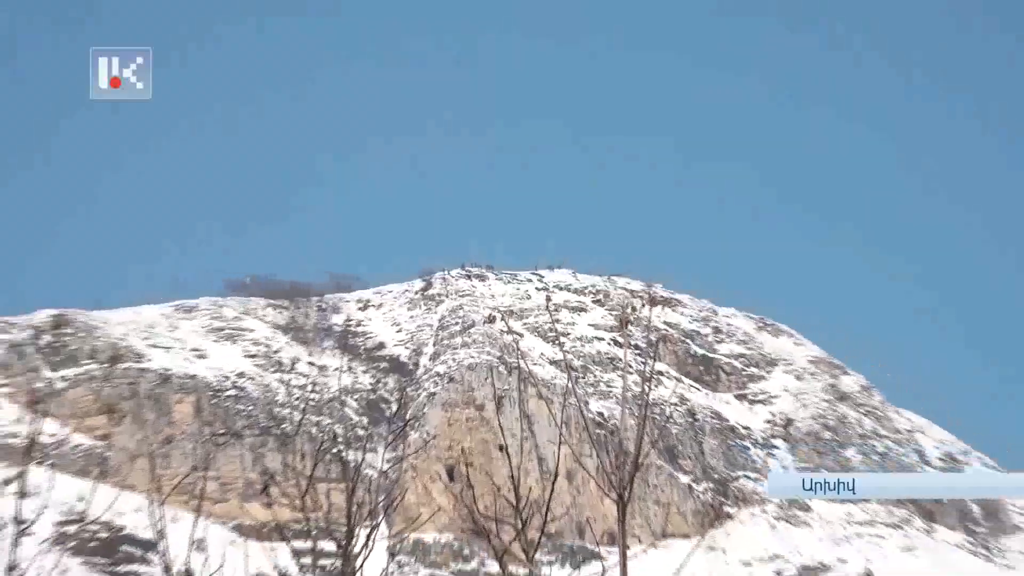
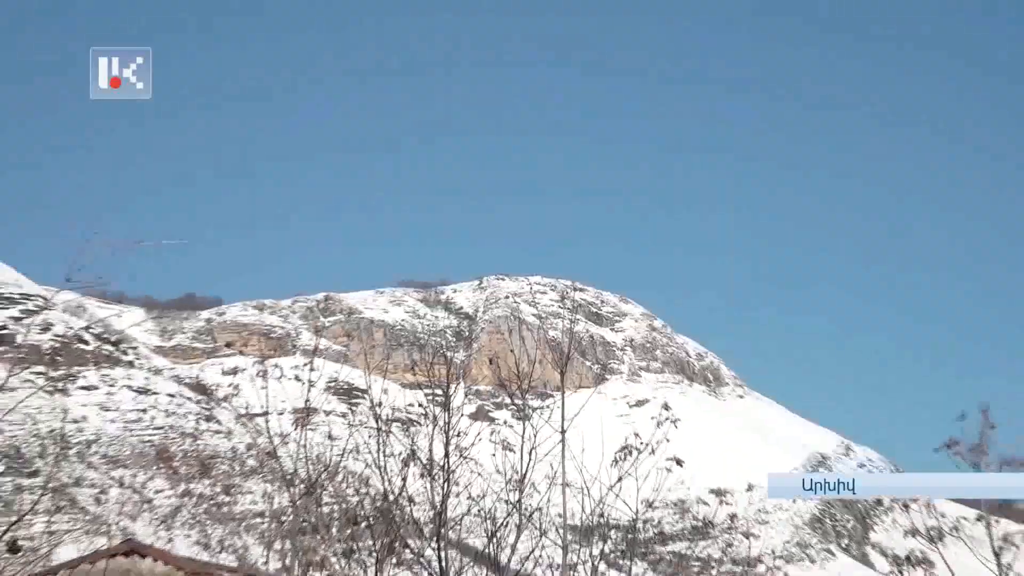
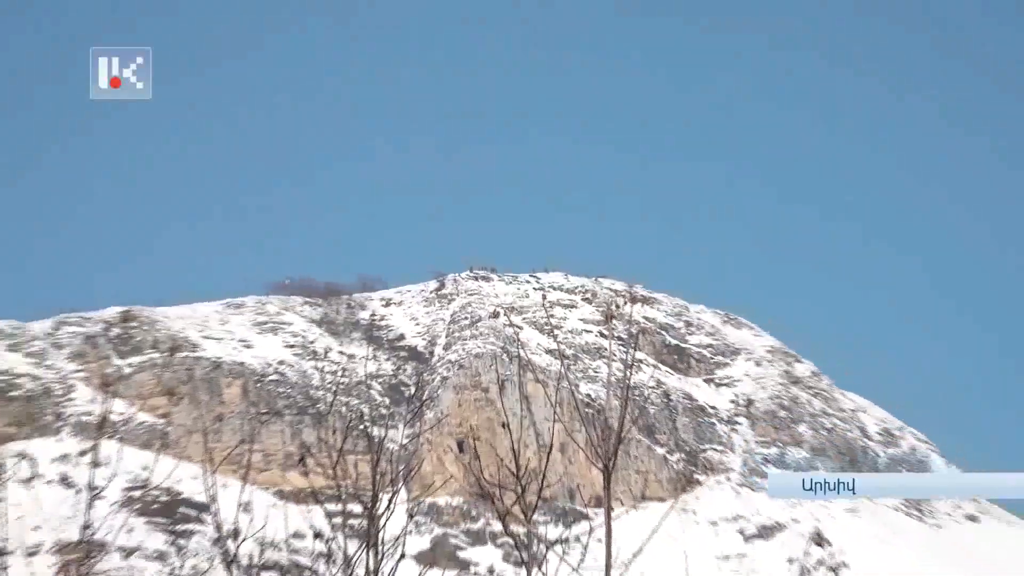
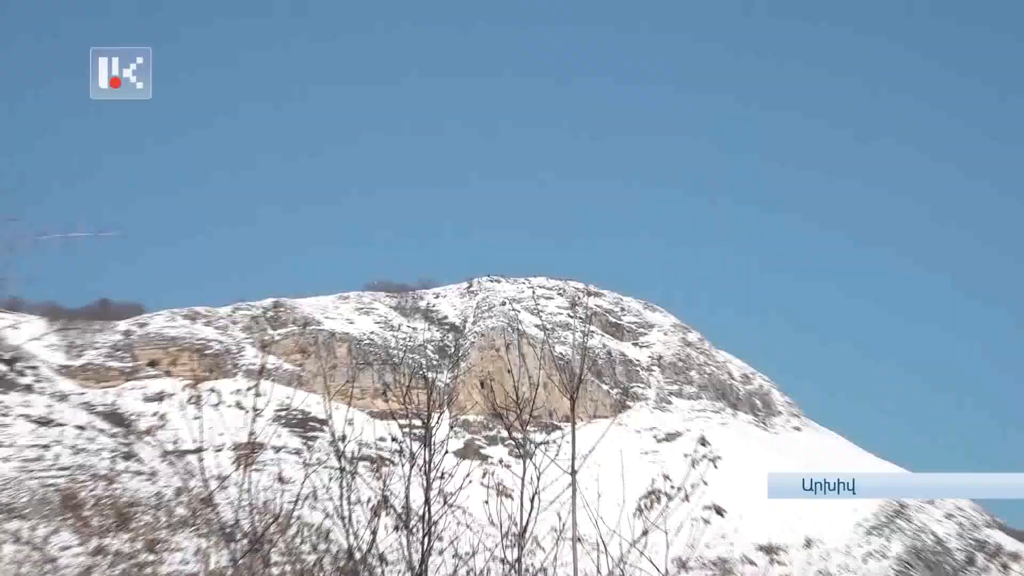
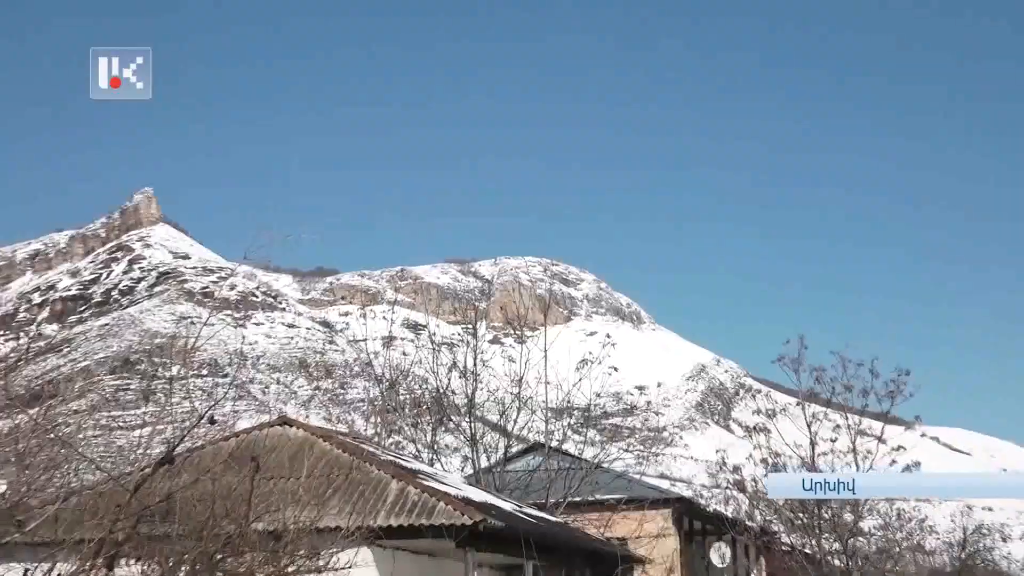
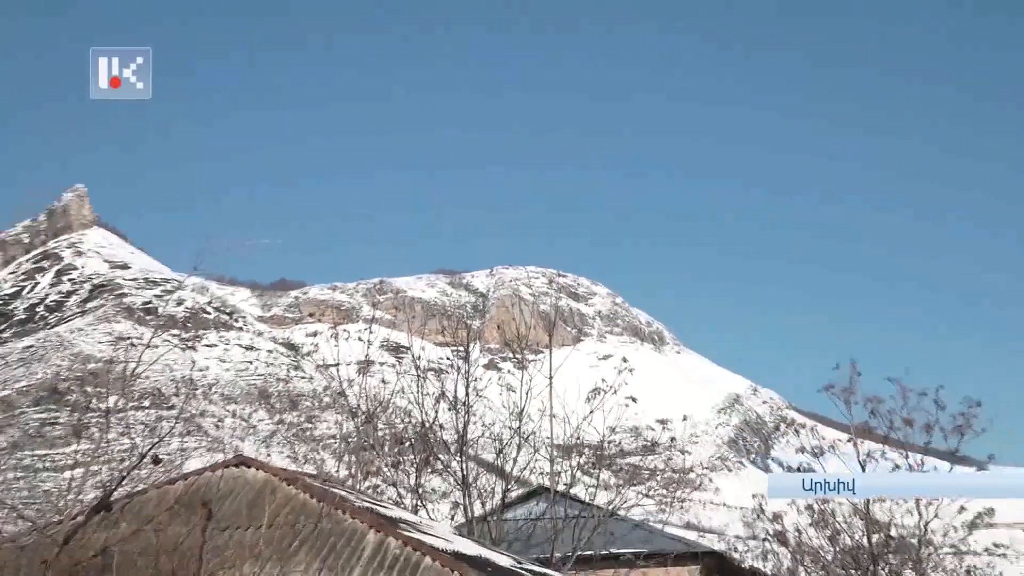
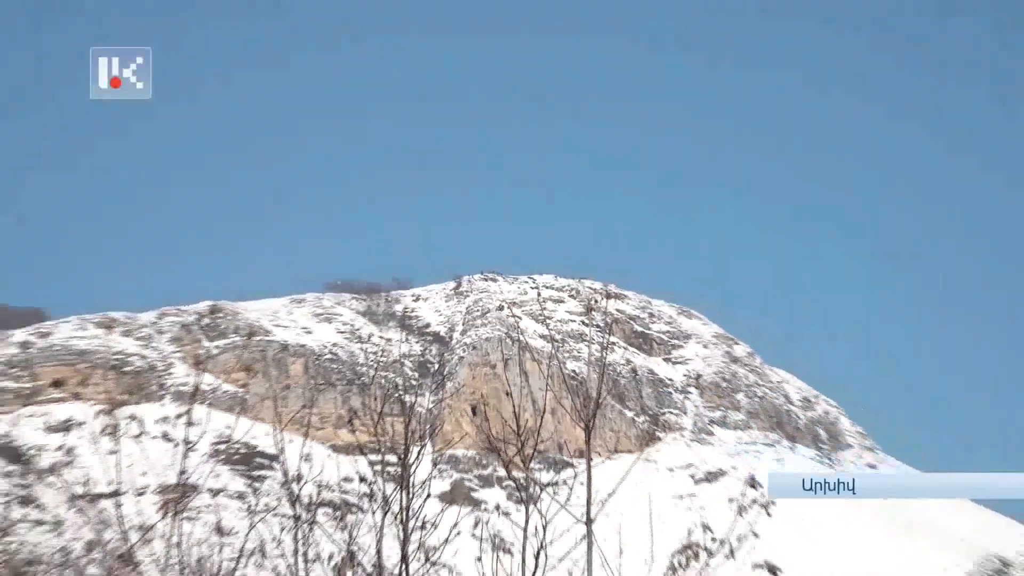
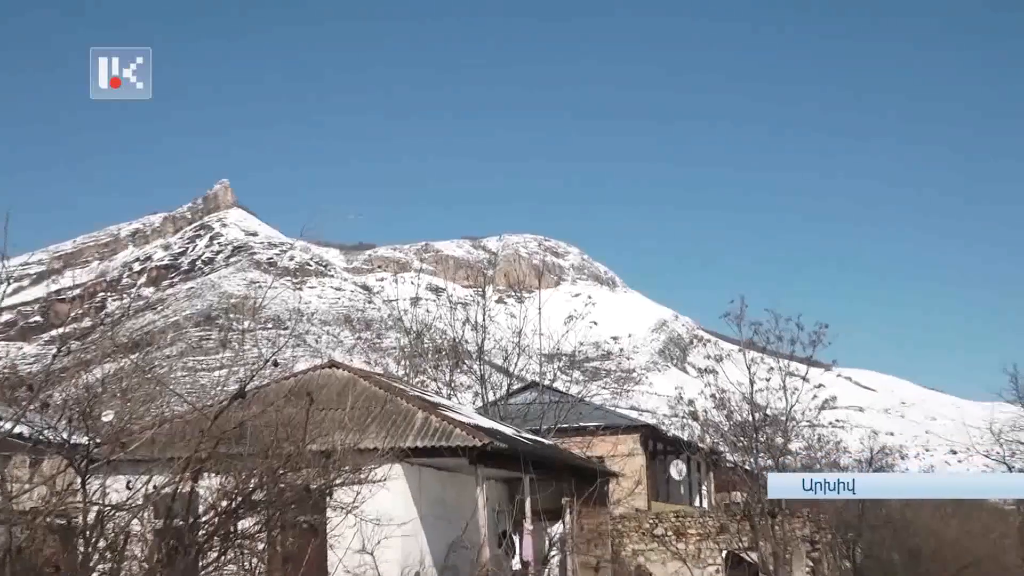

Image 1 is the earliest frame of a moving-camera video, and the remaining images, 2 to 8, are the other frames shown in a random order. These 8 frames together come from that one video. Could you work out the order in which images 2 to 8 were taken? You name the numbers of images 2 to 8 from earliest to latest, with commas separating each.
3, 7, 4, 2, 6, 5, 8
